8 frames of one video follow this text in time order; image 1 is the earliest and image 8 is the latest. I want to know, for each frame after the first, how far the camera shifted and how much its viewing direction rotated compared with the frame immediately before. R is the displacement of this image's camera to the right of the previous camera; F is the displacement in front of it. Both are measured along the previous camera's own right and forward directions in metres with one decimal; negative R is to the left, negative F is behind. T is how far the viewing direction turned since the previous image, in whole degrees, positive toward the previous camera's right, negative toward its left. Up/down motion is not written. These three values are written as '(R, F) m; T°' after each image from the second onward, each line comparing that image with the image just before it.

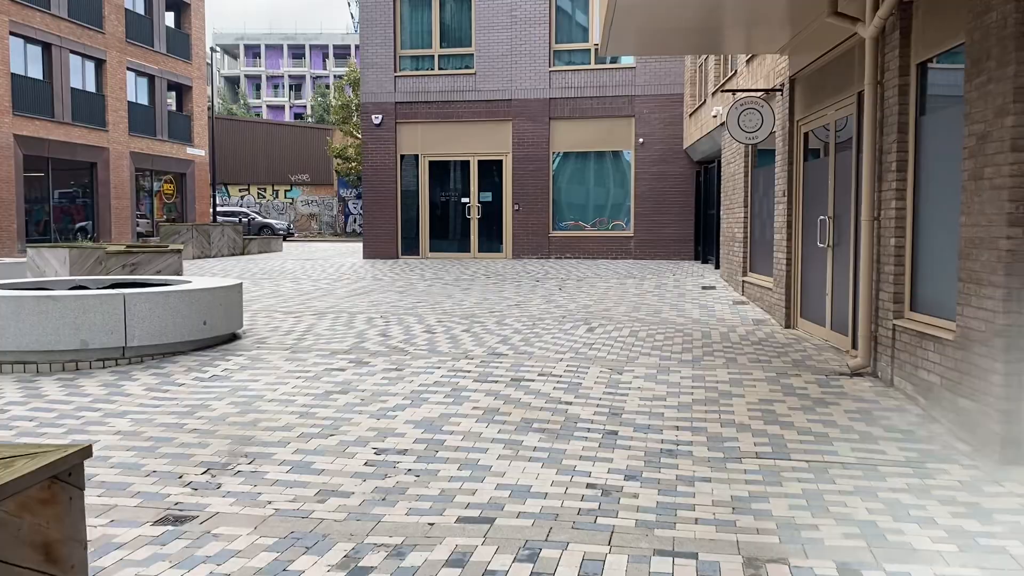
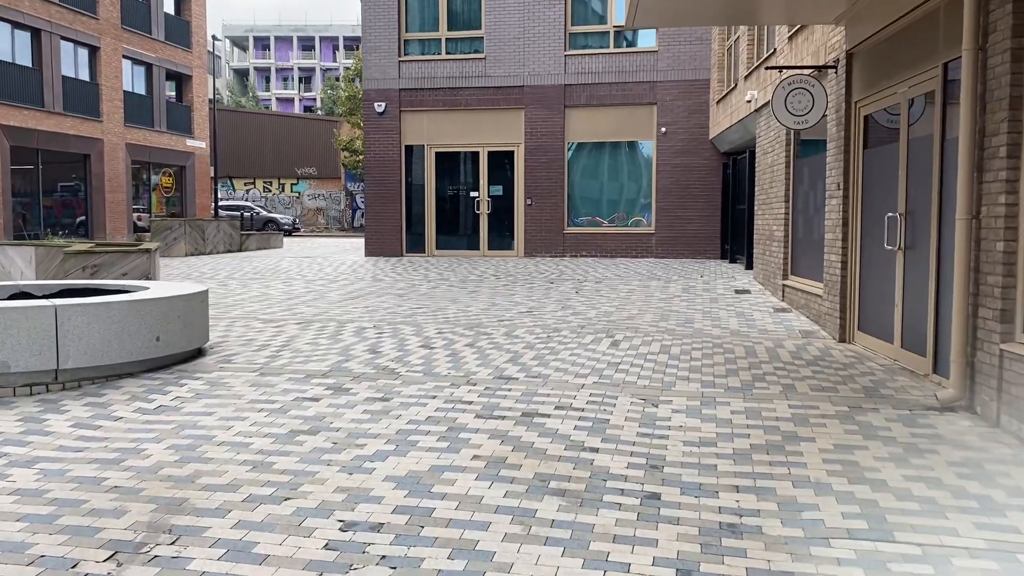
(0.0, +1.4) m; -1°
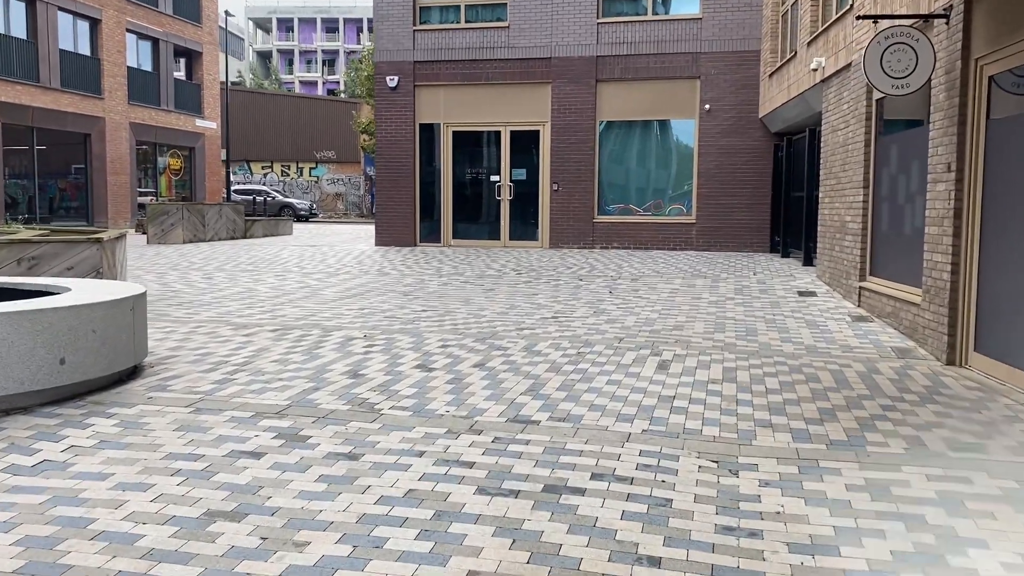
(0.0, +1.9) m; -2°
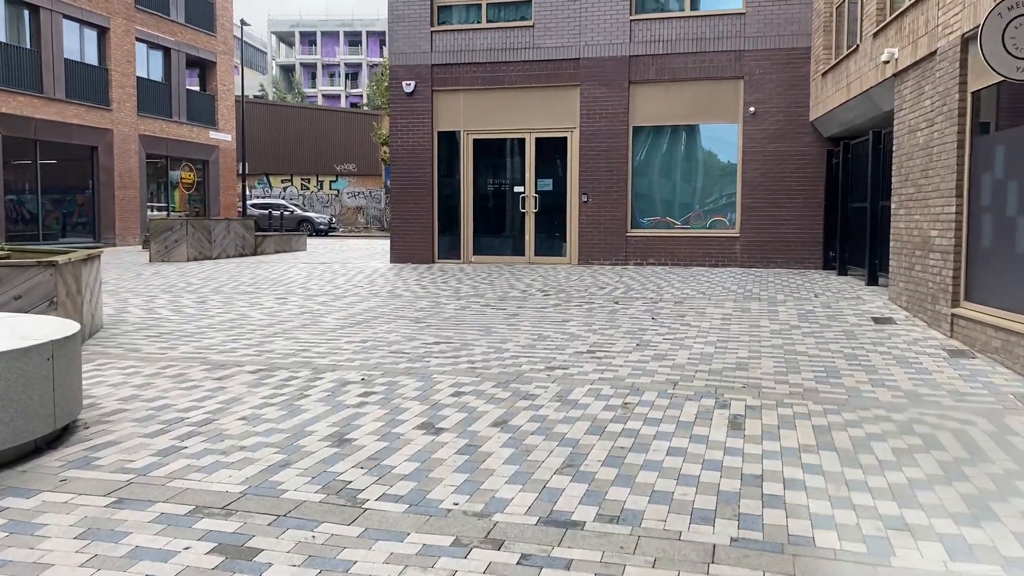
(0.0, +1.5) m; -2°
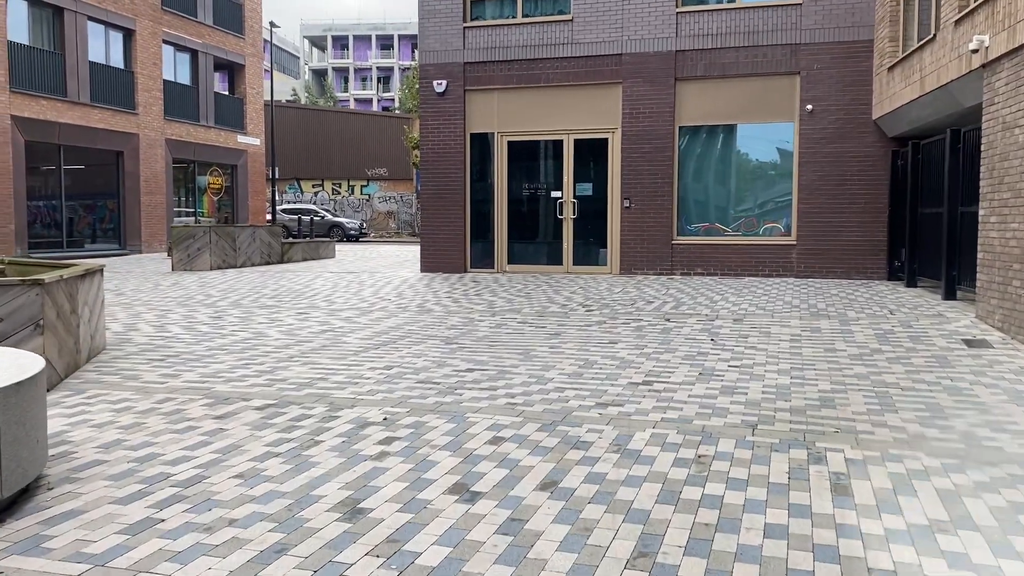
(-0.1, +1.0) m; -2°
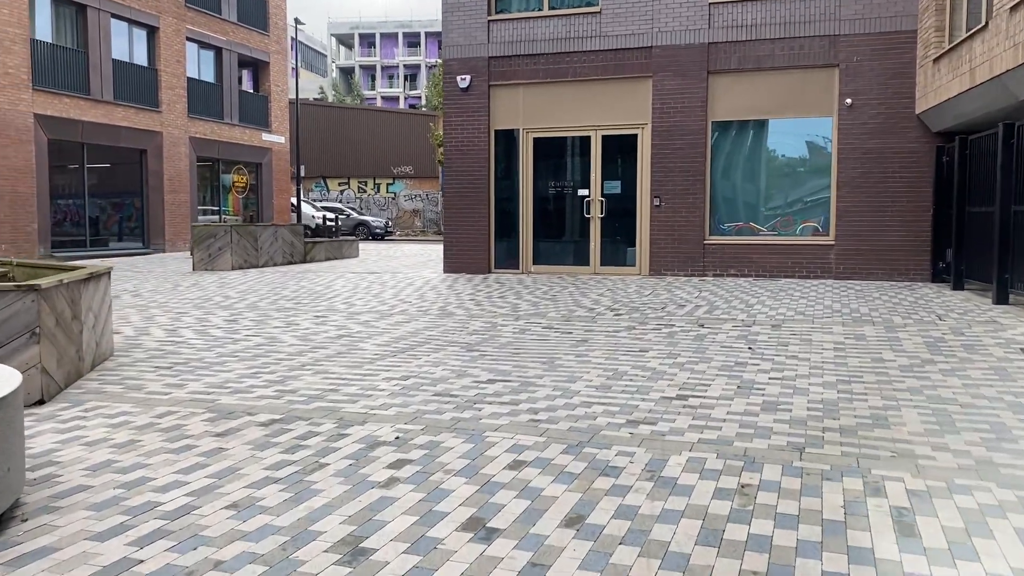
(0.0, +0.5) m; -2°
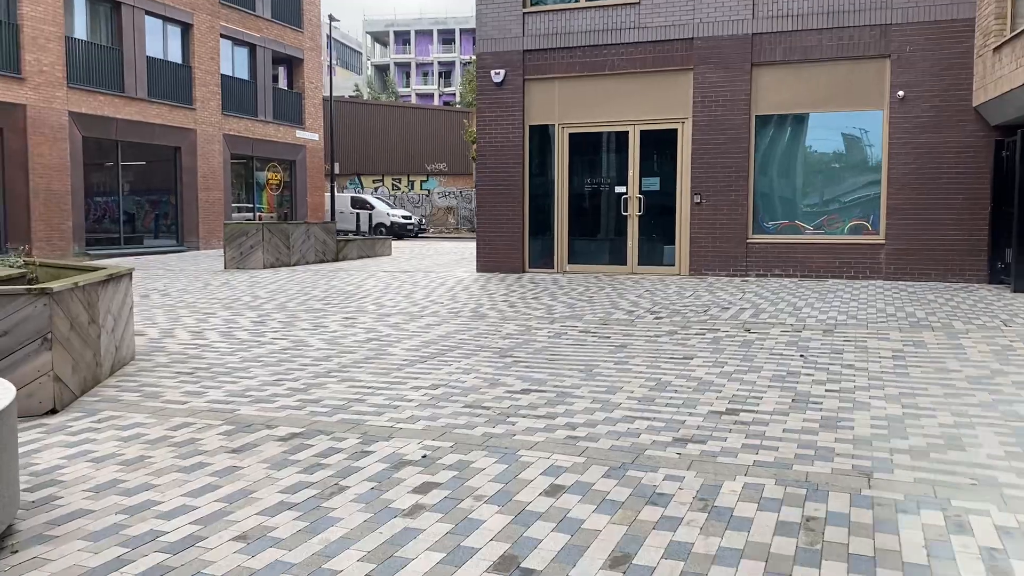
(0.0, +0.4) m; -2°
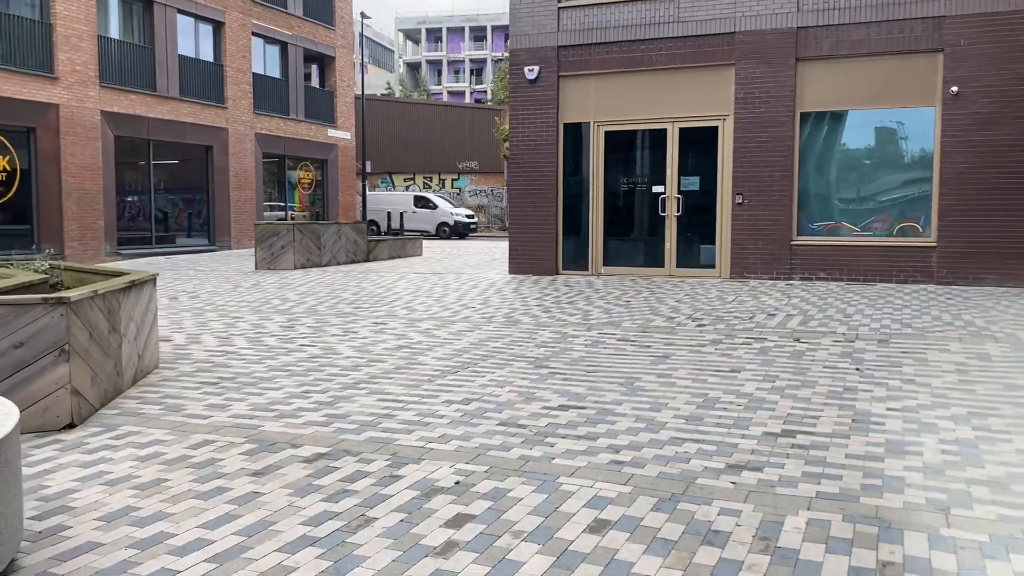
(-0.1, +0.4) m; -2°
